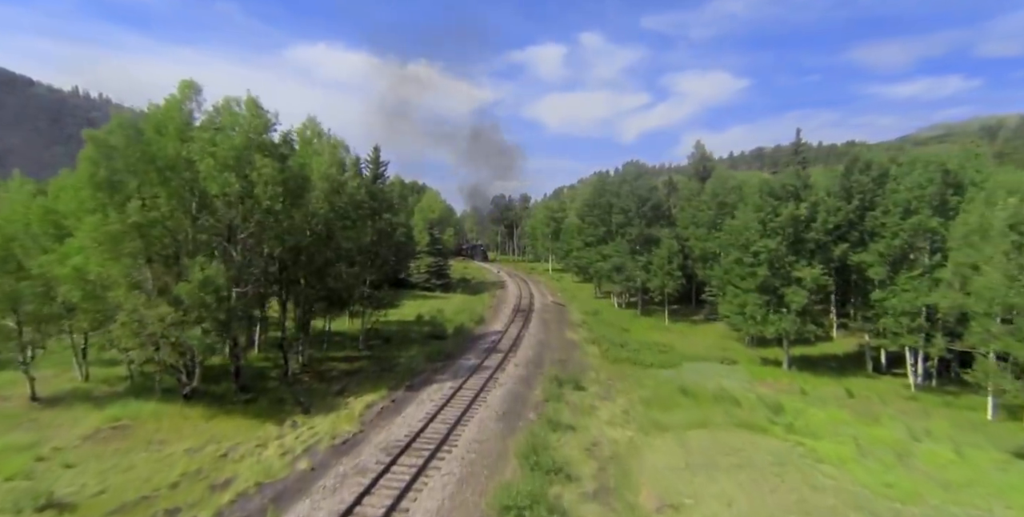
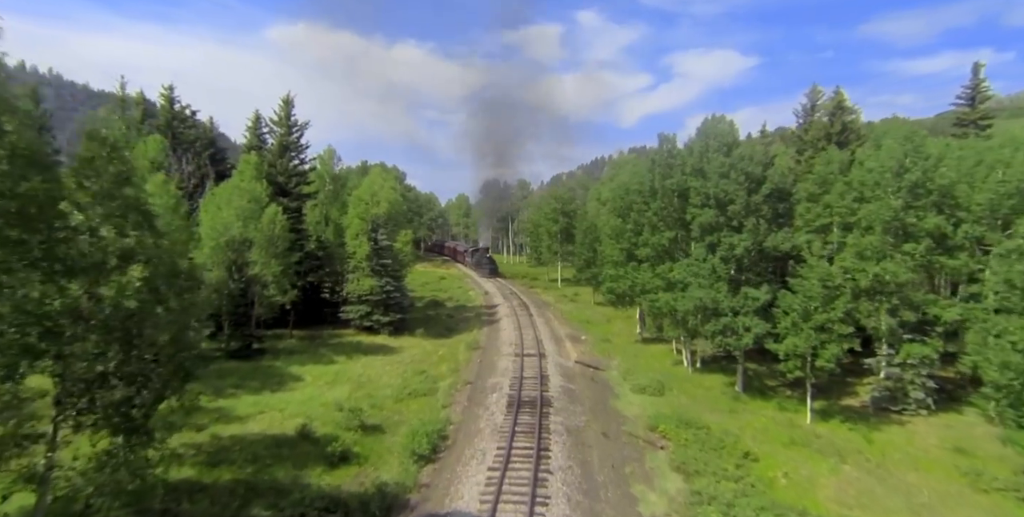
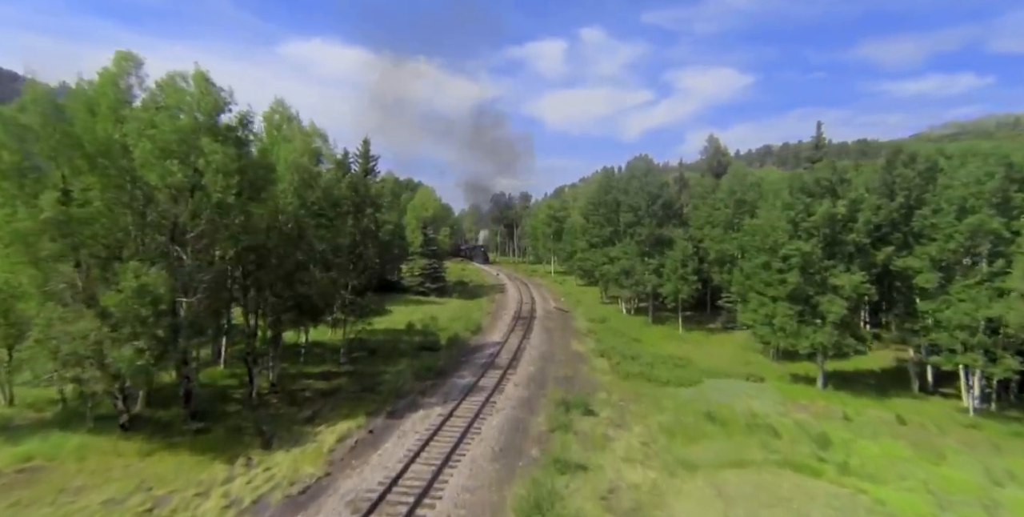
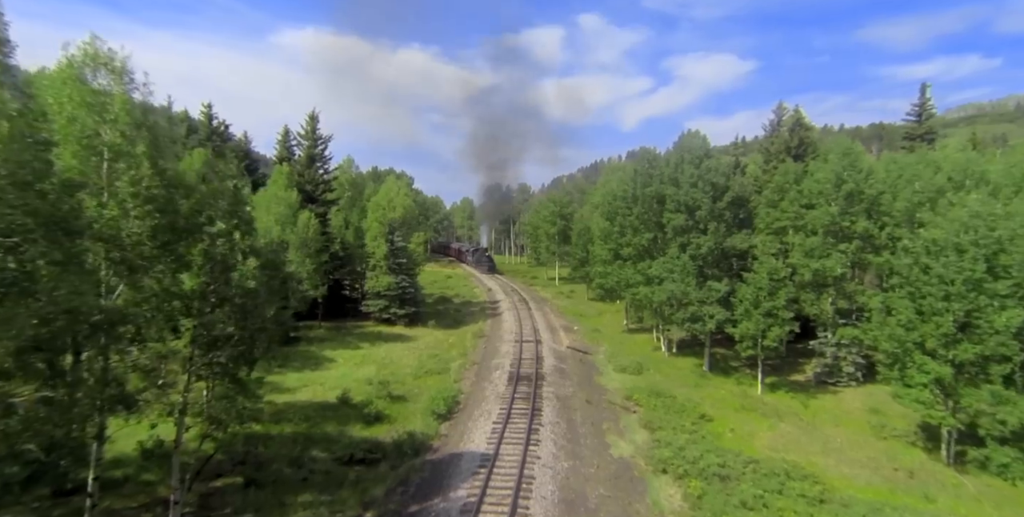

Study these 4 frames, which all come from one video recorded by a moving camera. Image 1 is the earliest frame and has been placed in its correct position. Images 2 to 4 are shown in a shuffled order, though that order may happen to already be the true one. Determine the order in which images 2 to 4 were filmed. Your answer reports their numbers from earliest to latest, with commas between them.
3, 4, 2
